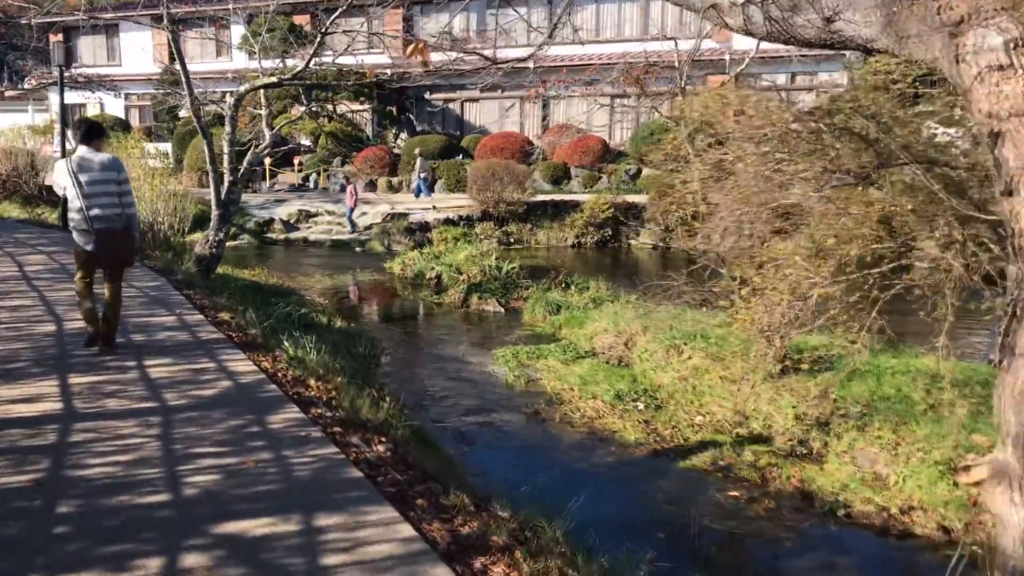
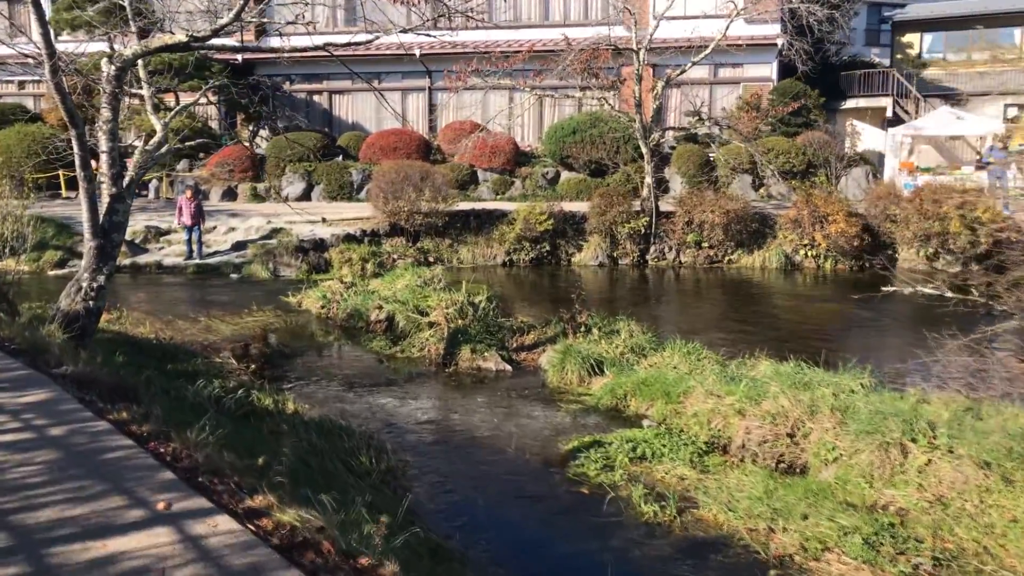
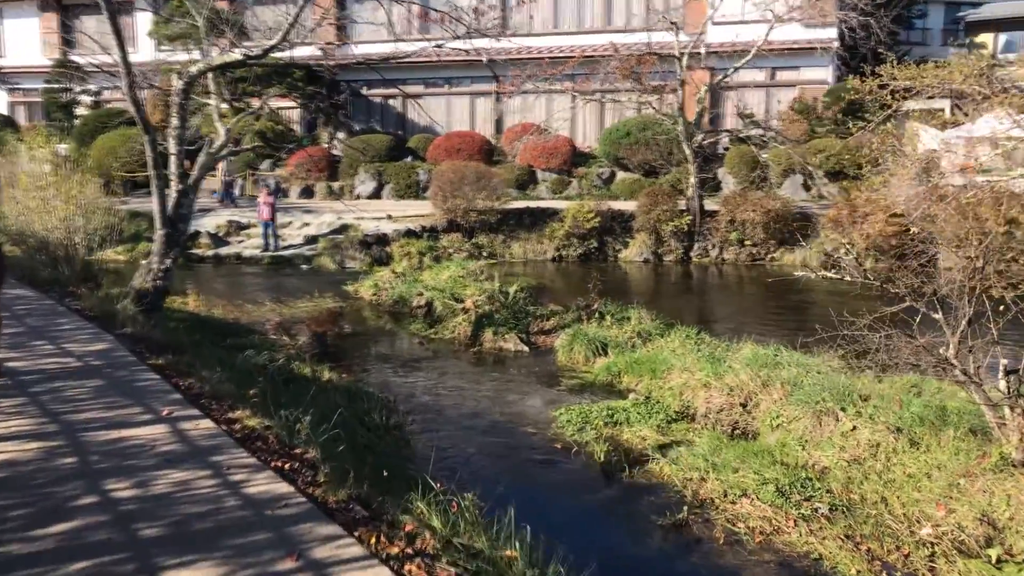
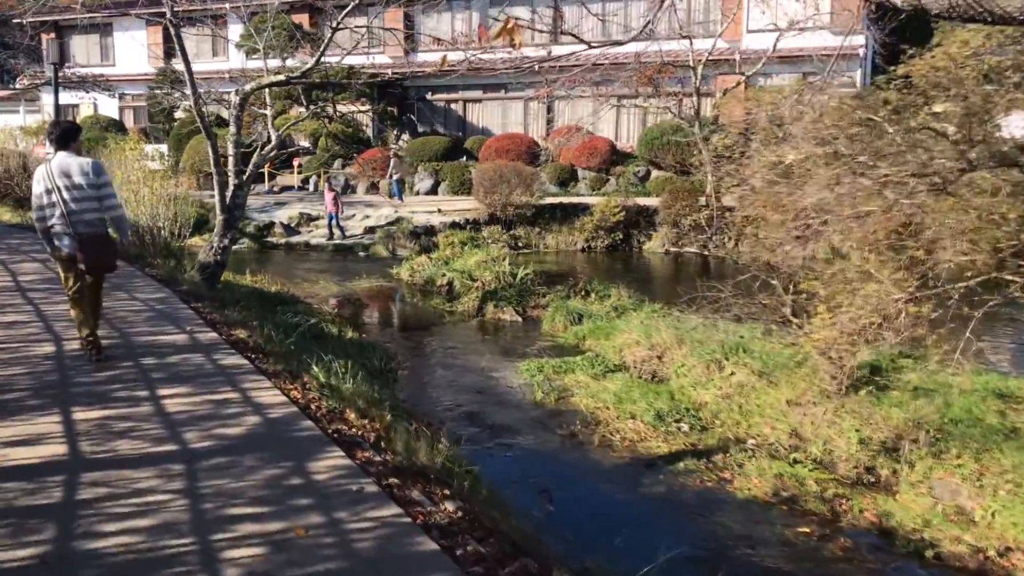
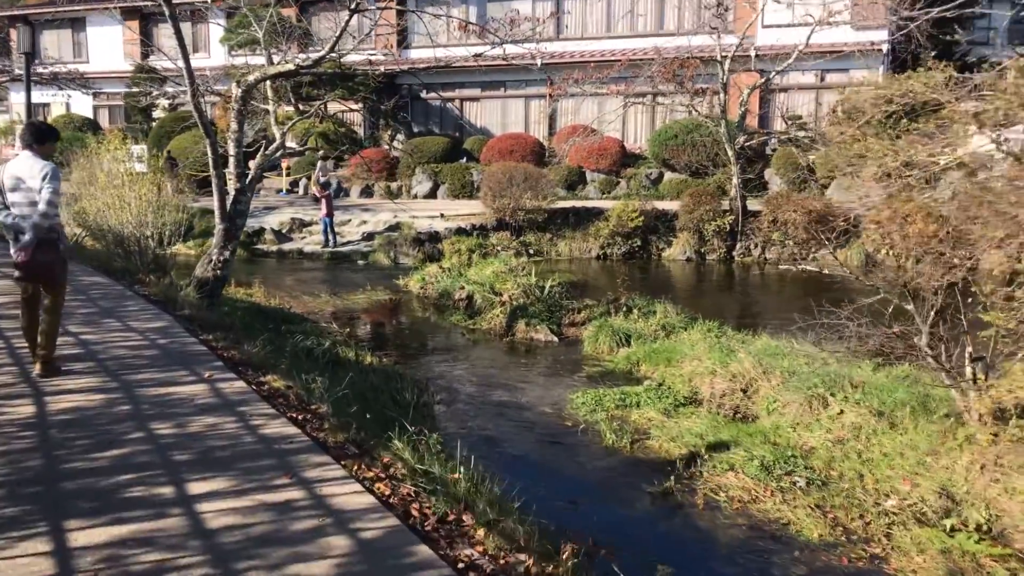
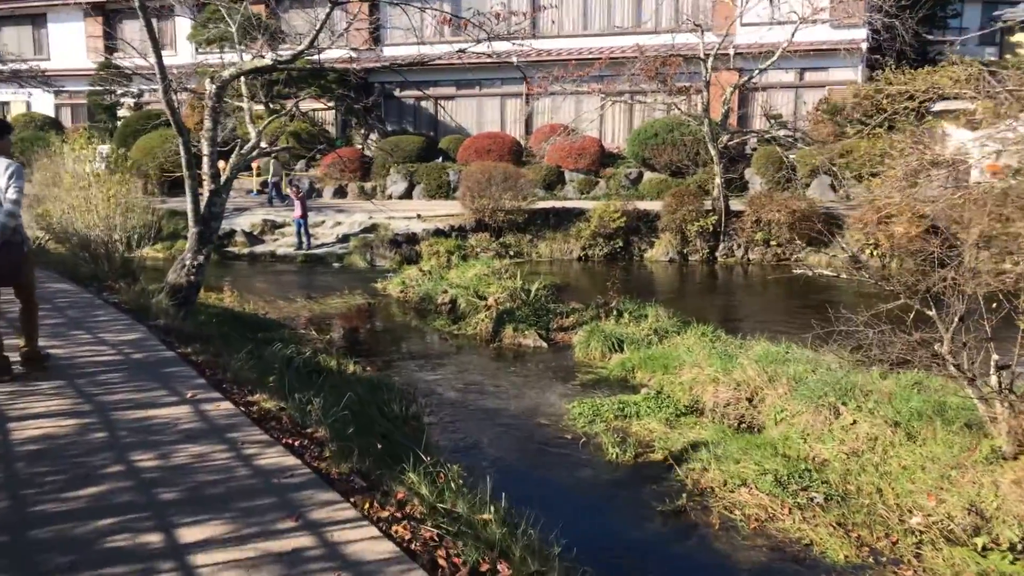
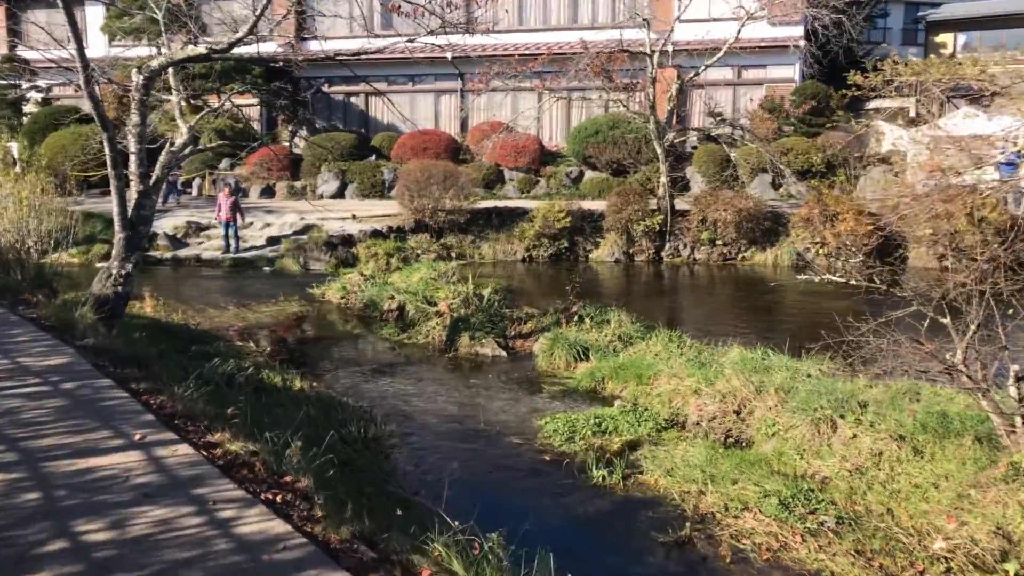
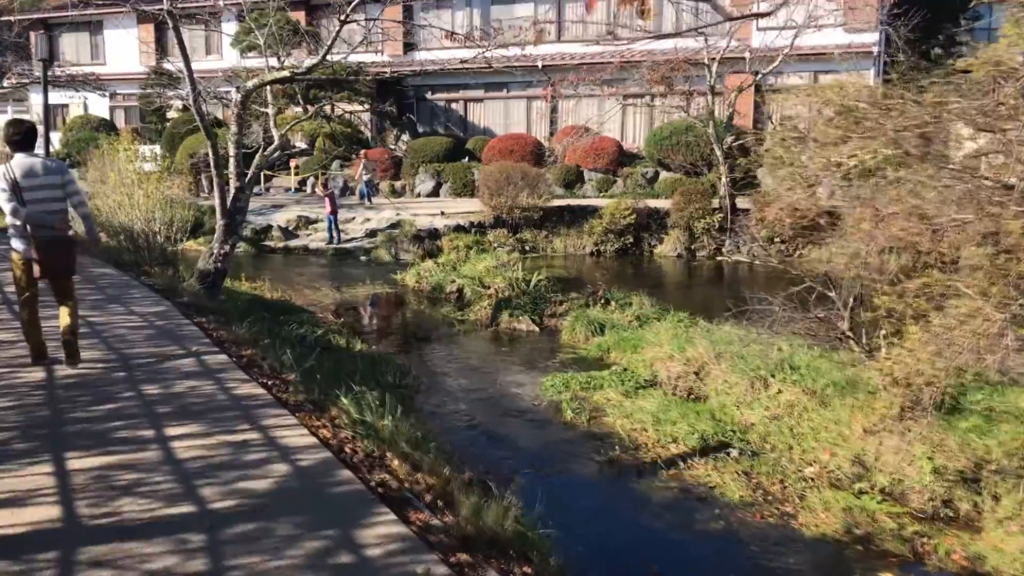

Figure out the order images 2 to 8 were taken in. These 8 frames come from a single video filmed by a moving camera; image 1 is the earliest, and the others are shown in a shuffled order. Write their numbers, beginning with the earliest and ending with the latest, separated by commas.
4, 8, 5, 6, 3, 7, 2
